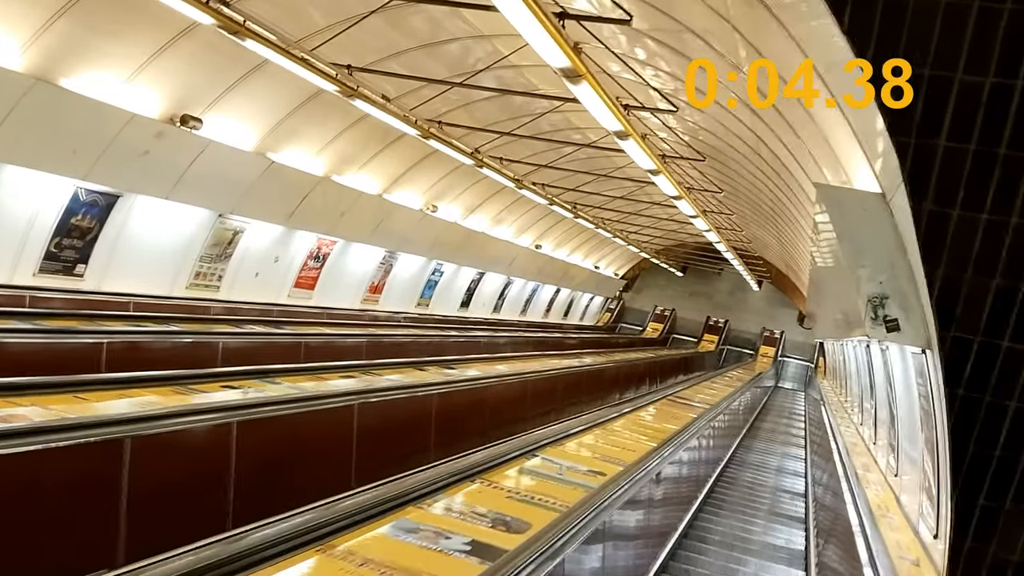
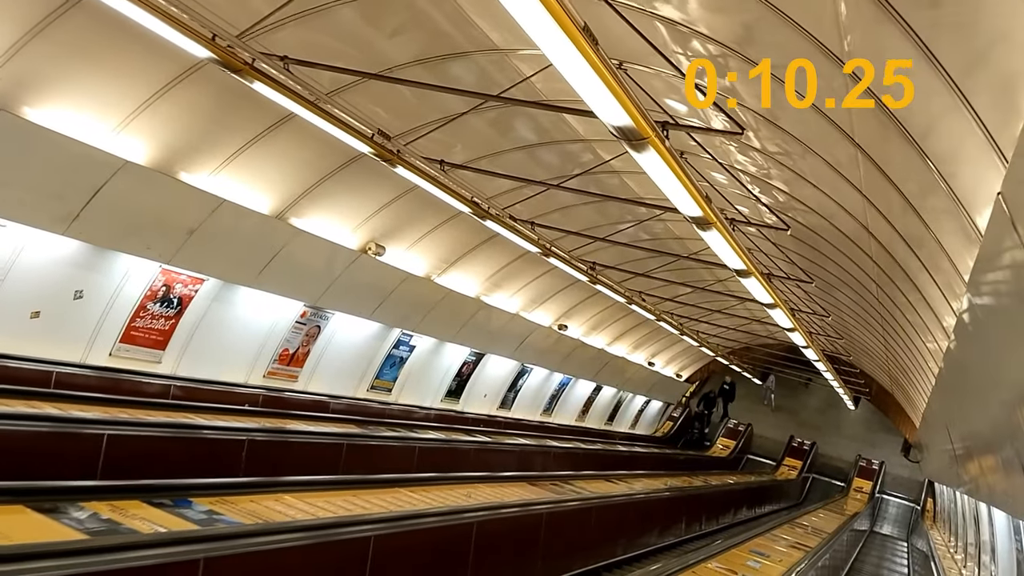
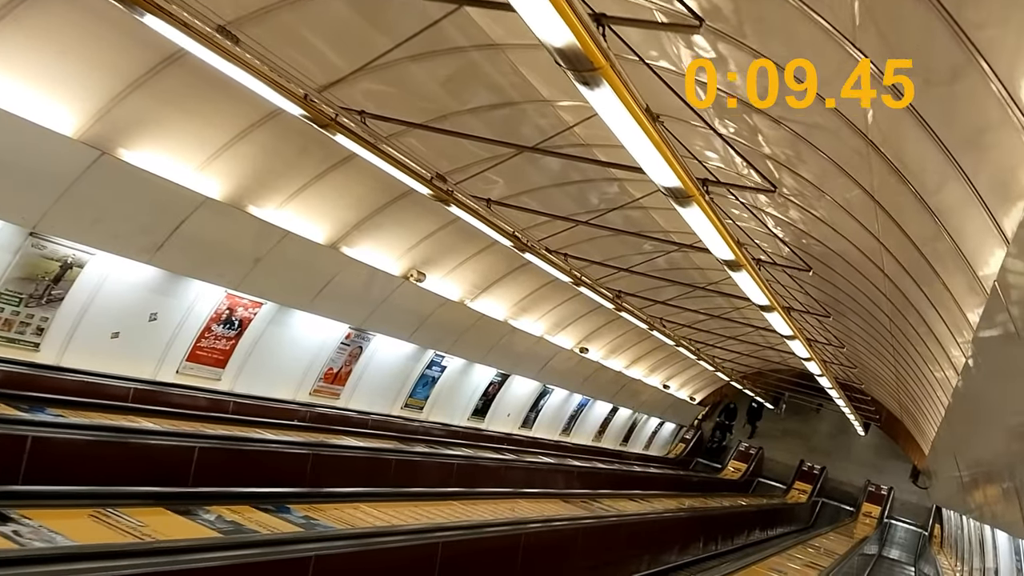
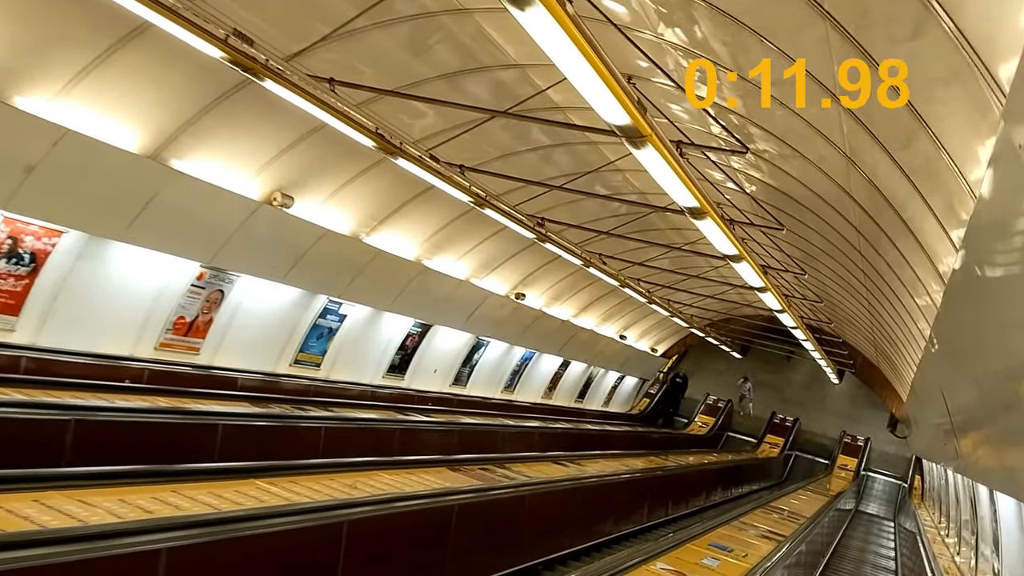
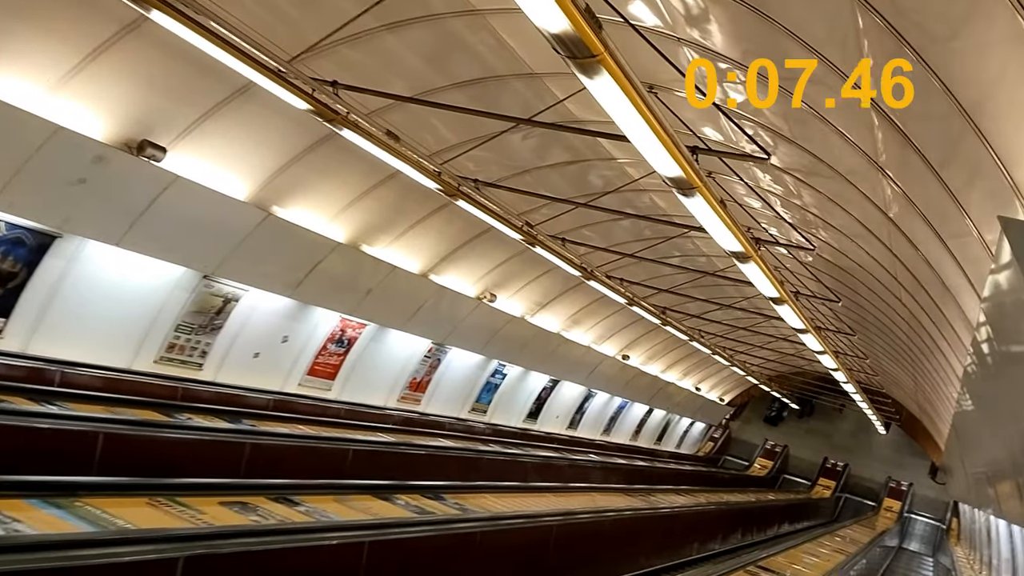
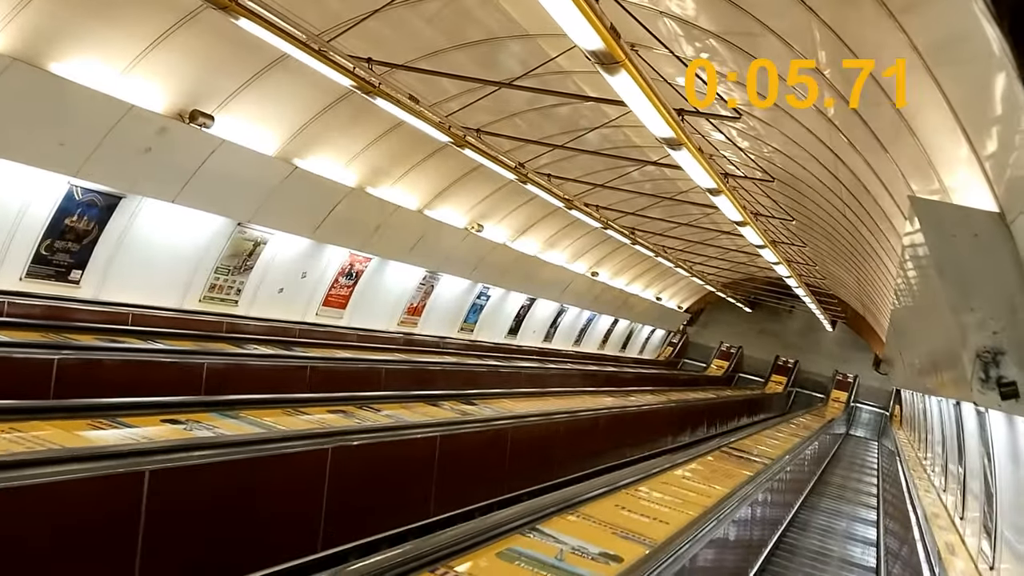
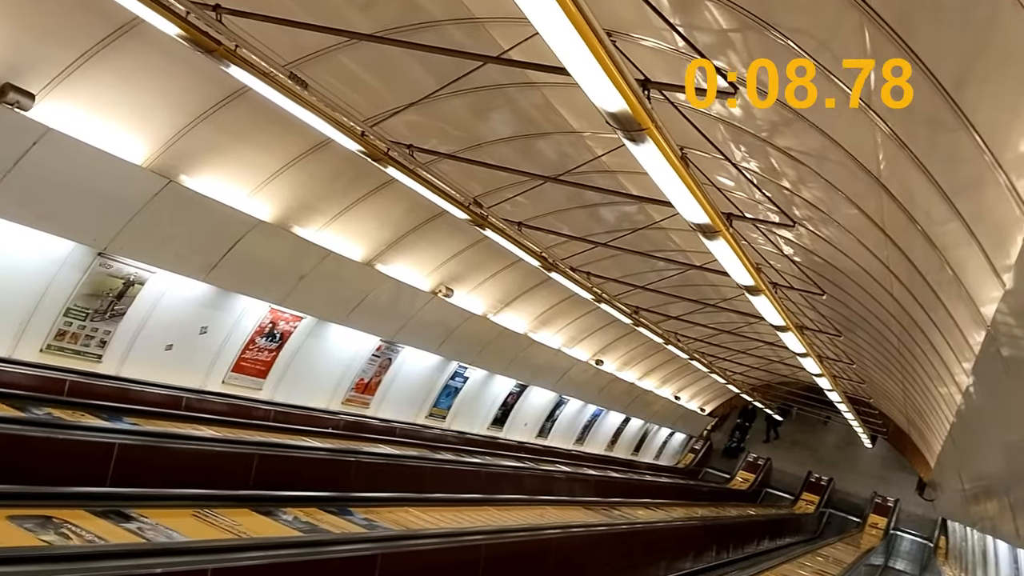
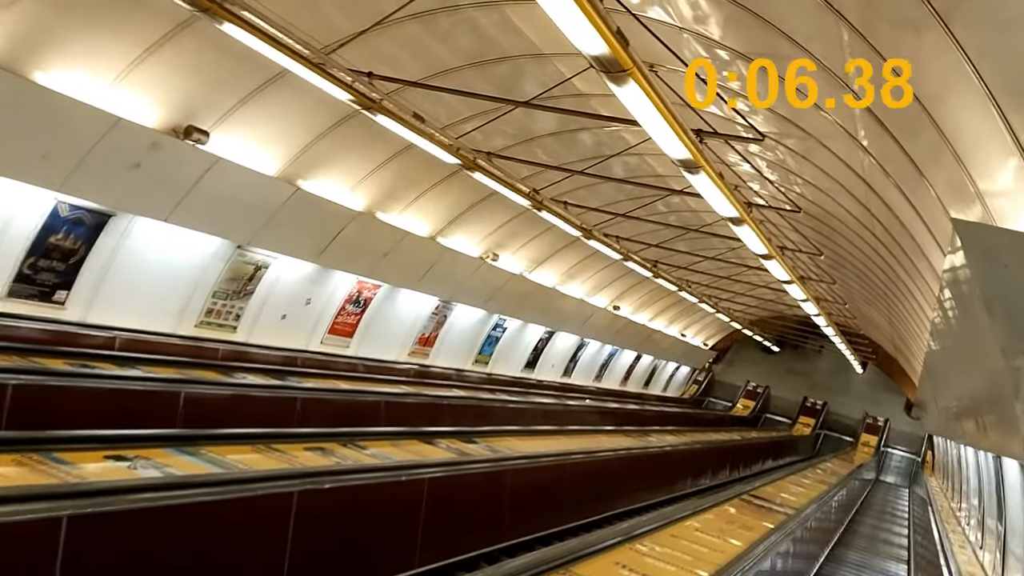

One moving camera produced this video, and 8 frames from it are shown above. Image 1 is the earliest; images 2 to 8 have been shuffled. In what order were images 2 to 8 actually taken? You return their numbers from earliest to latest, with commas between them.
6, 8, 5, 7, 3, 2, 4
